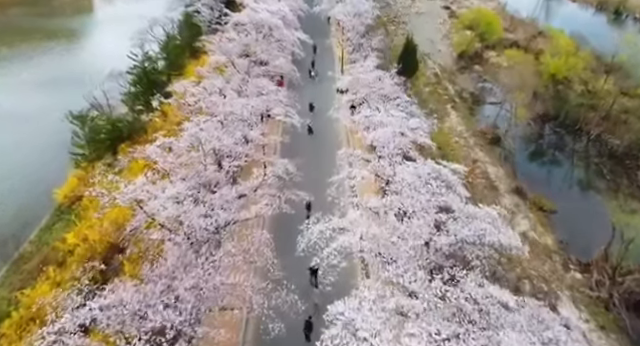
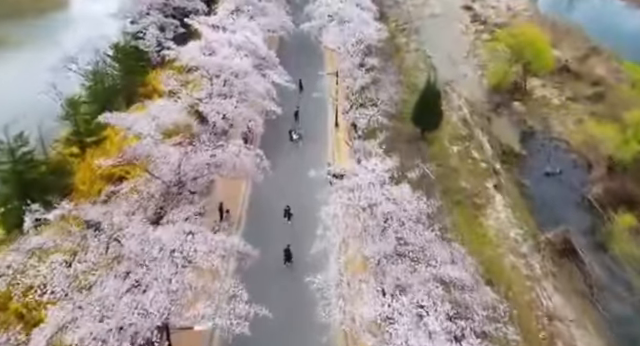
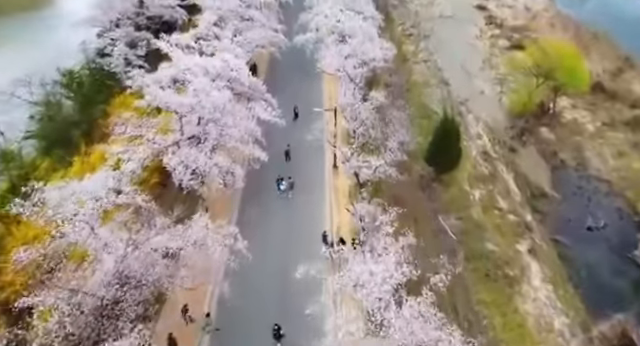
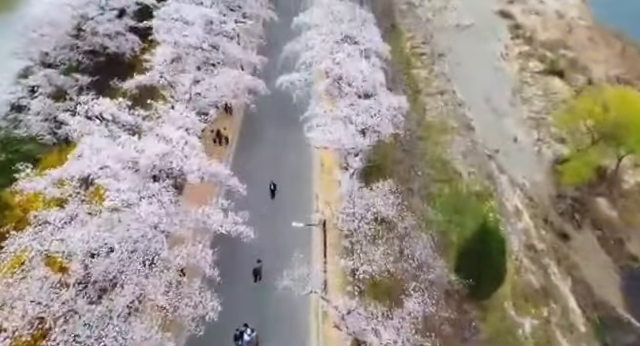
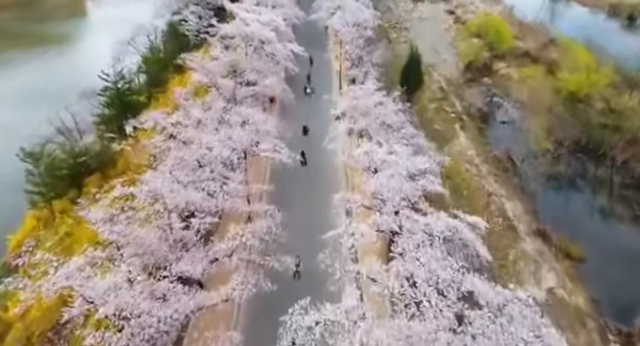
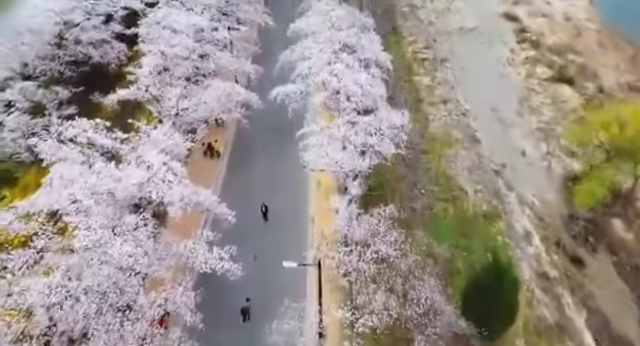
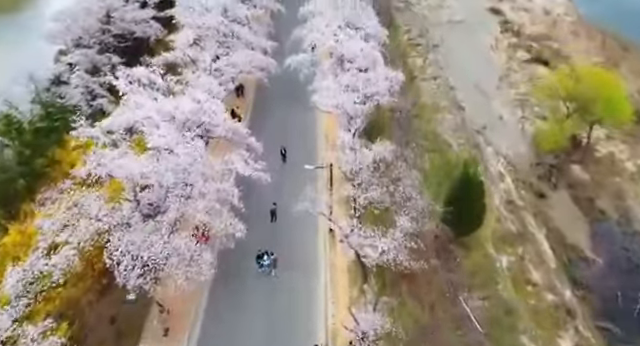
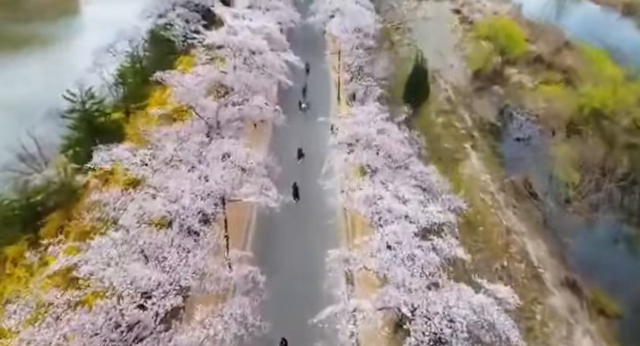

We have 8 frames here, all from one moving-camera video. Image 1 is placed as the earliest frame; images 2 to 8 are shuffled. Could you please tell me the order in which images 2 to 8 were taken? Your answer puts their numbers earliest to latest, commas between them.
5, 8, 2, 3, 7, 4, 6
